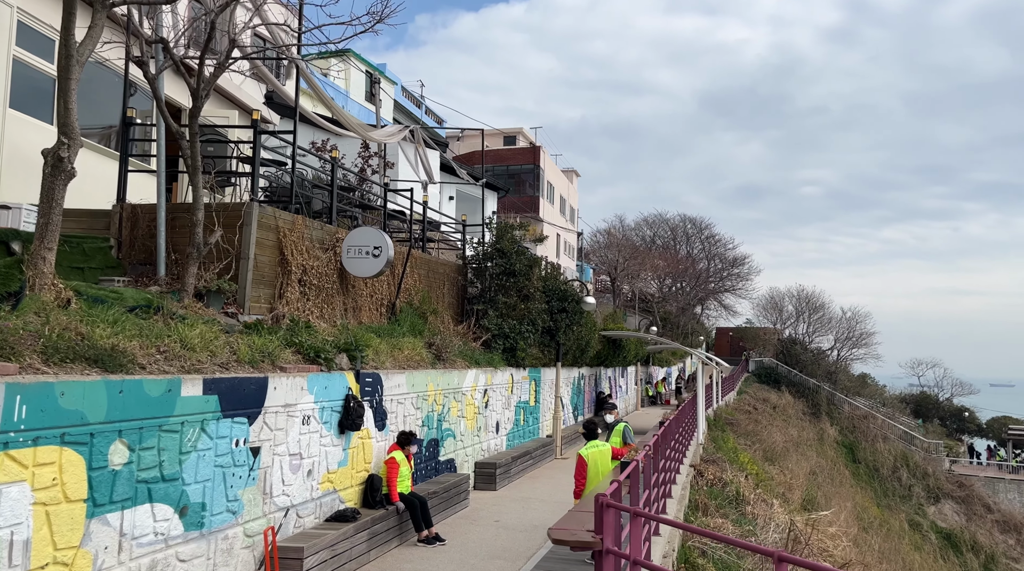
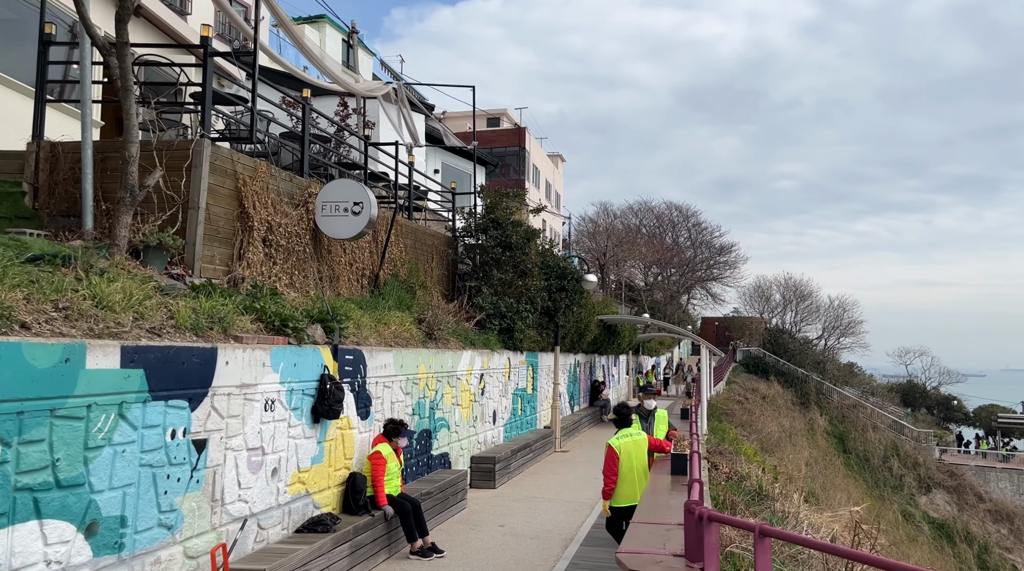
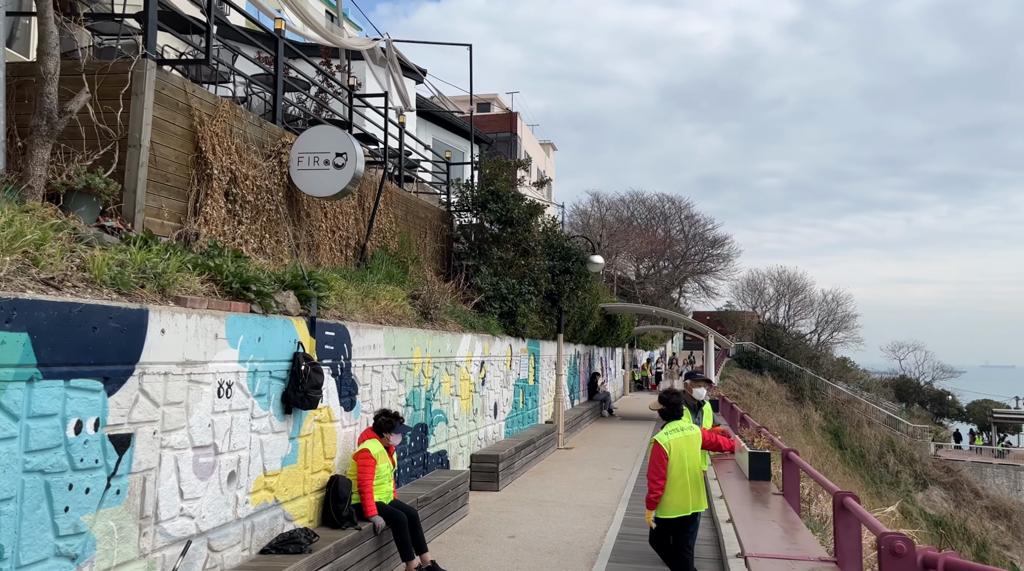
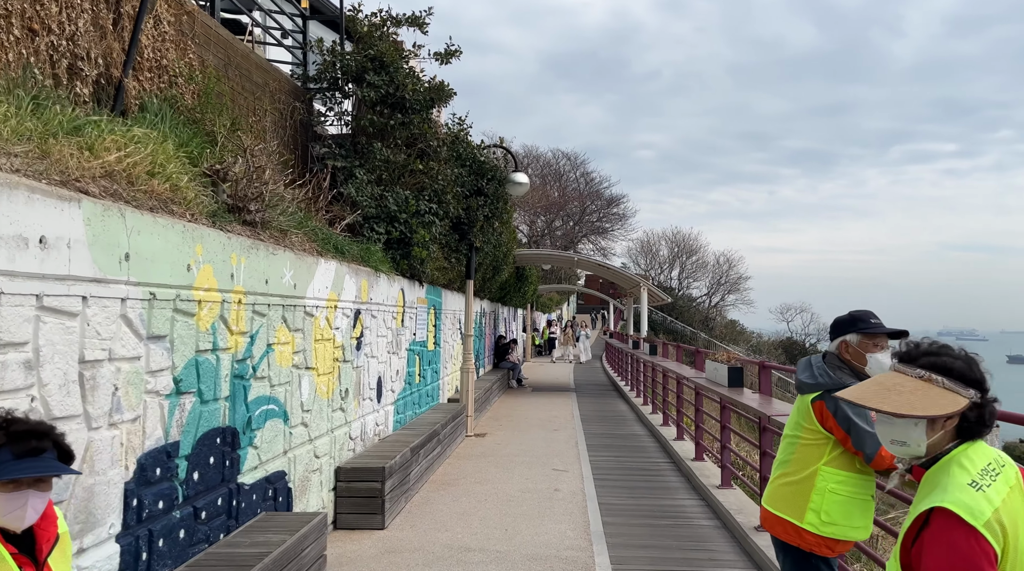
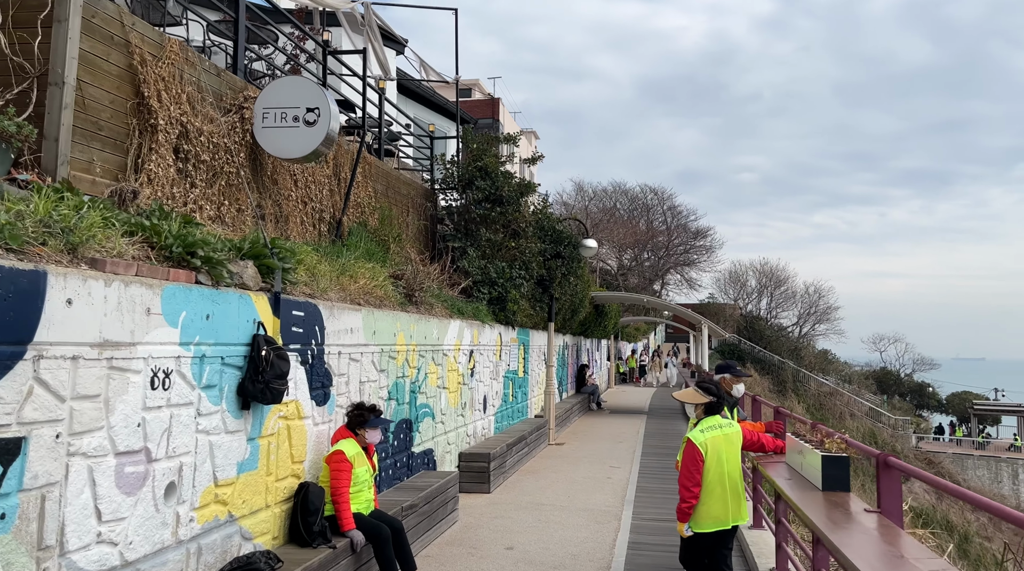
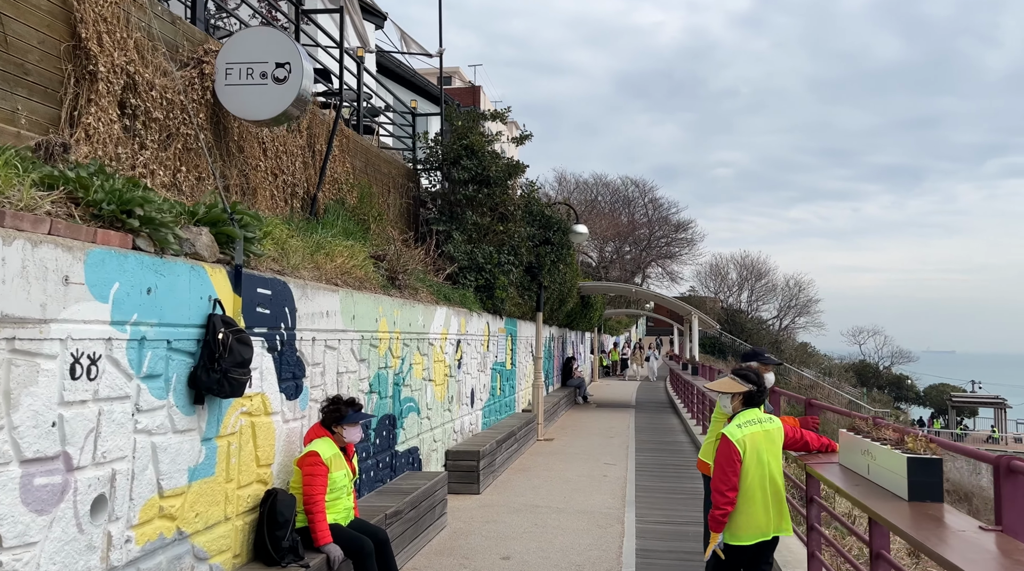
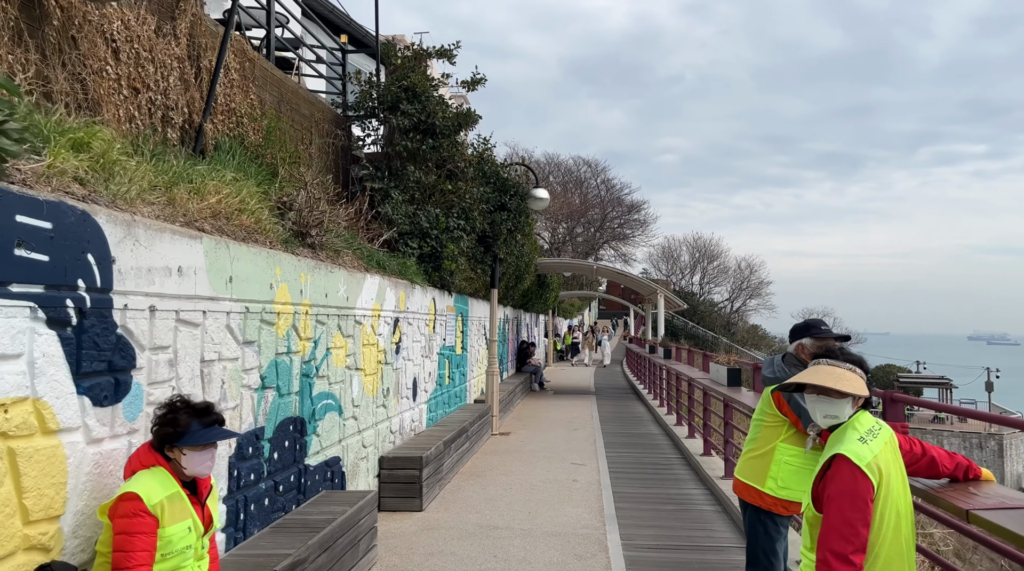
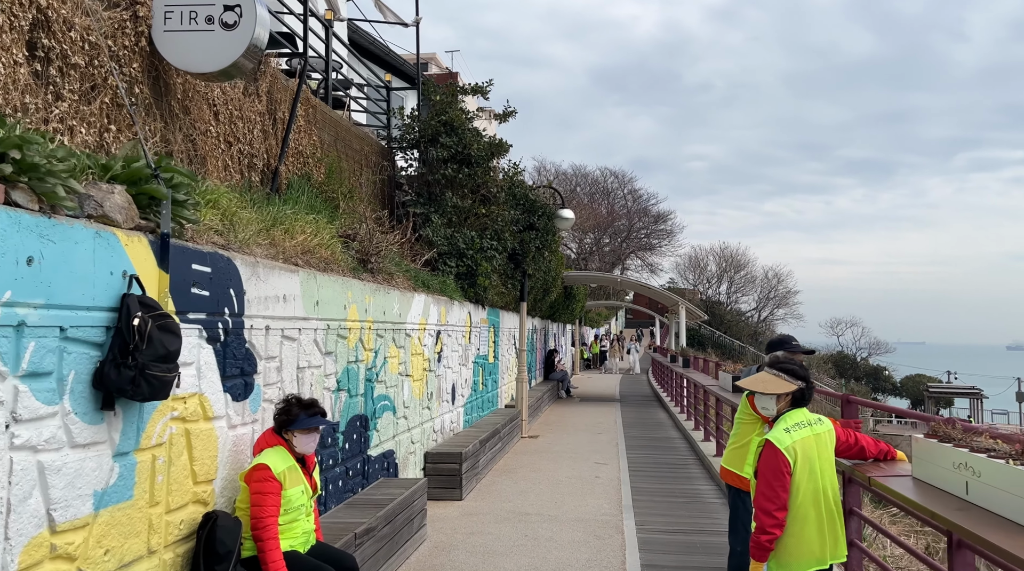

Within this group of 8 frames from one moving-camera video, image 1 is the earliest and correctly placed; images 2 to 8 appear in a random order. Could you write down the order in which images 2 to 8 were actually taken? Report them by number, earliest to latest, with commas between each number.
2, 3, 5, 6, 8, 7, 4
